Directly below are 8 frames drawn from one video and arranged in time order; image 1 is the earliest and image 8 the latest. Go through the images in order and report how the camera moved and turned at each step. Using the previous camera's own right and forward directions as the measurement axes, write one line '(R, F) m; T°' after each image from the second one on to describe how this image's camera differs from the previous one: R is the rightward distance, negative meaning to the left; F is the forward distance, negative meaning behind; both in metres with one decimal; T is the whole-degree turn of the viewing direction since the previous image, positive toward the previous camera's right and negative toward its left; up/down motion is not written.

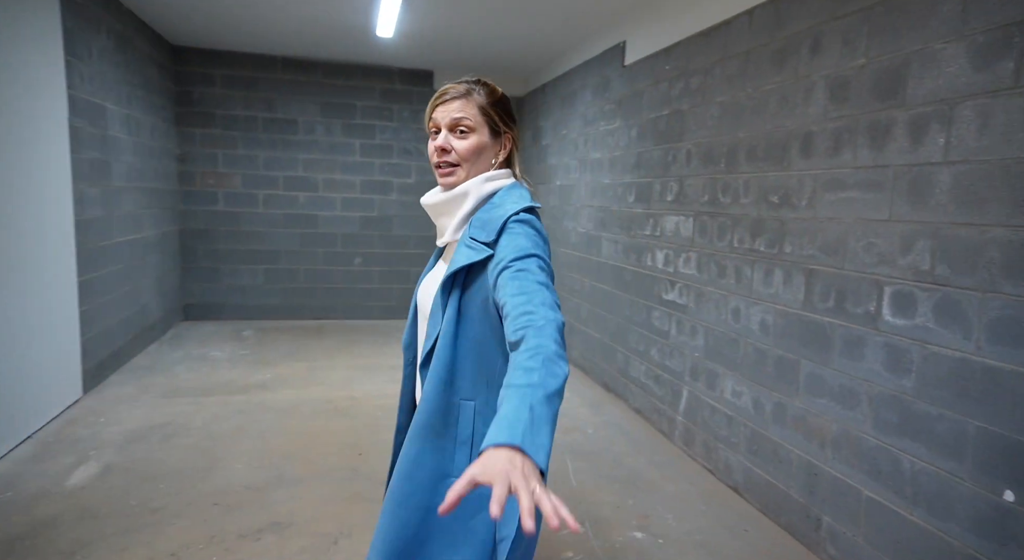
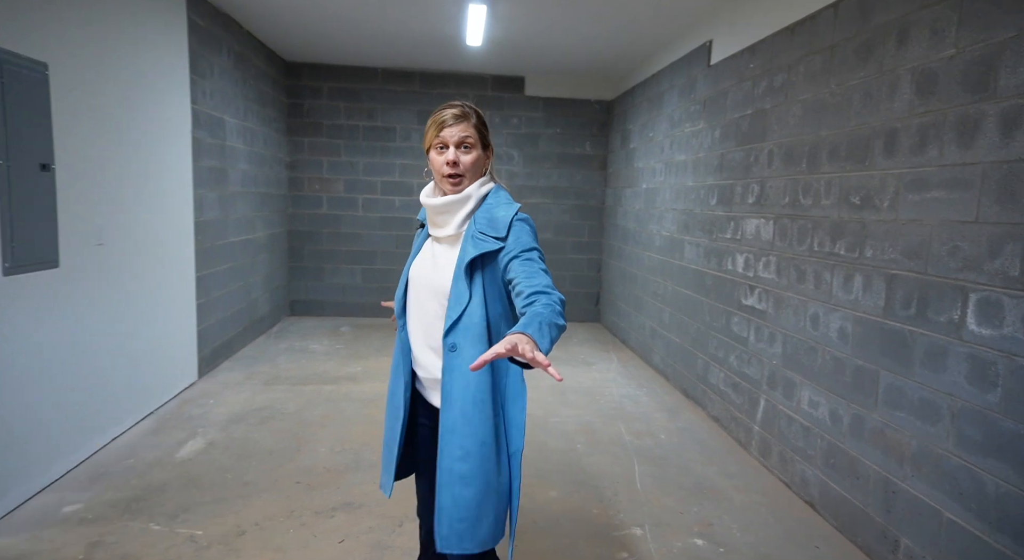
(+0.1, 0.0) m; -9°
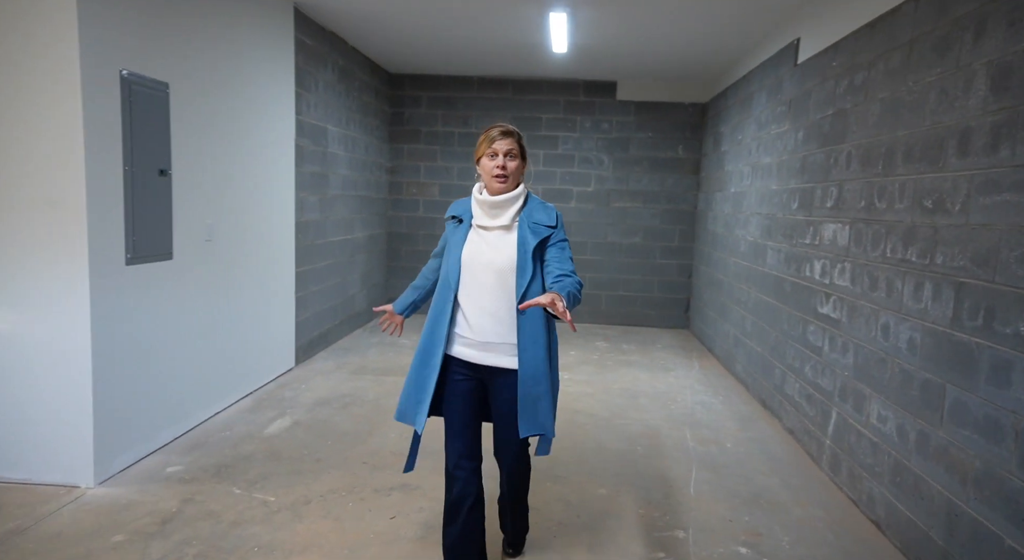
(+0.2, -0.1) m; -10°
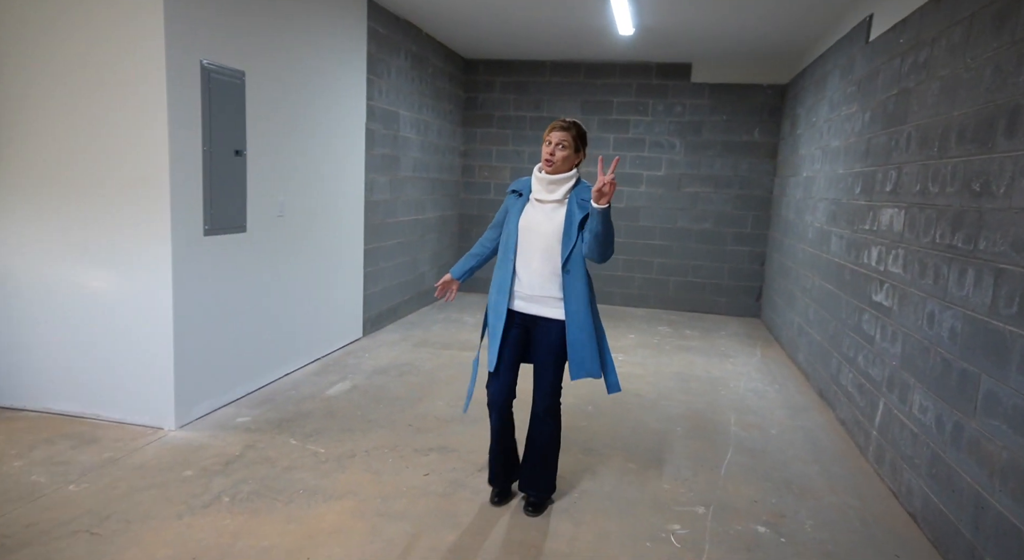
(+0.2, -0.1) m; -8°
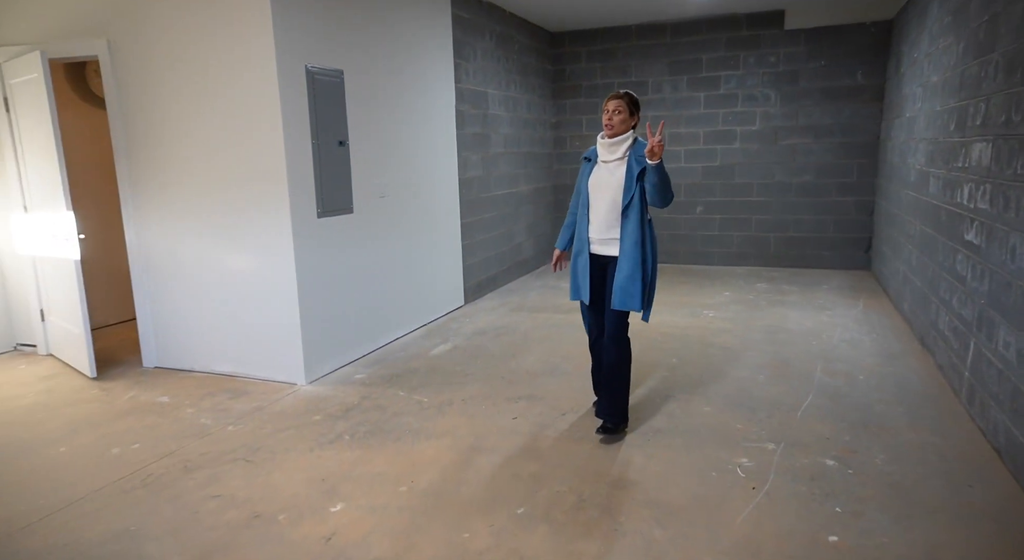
(+0.2, -0.2) m; -10°
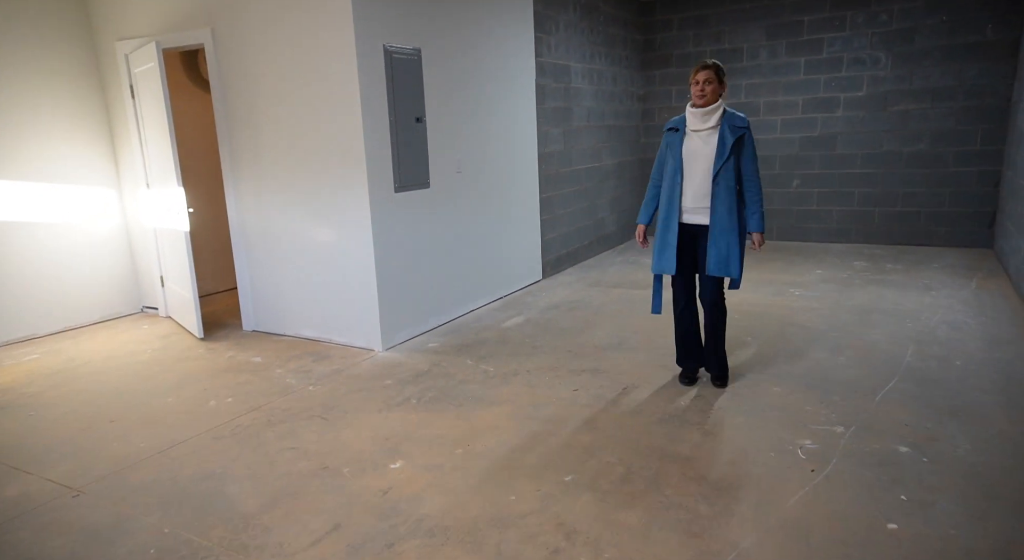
(+0.2, 0.0) m; -9°
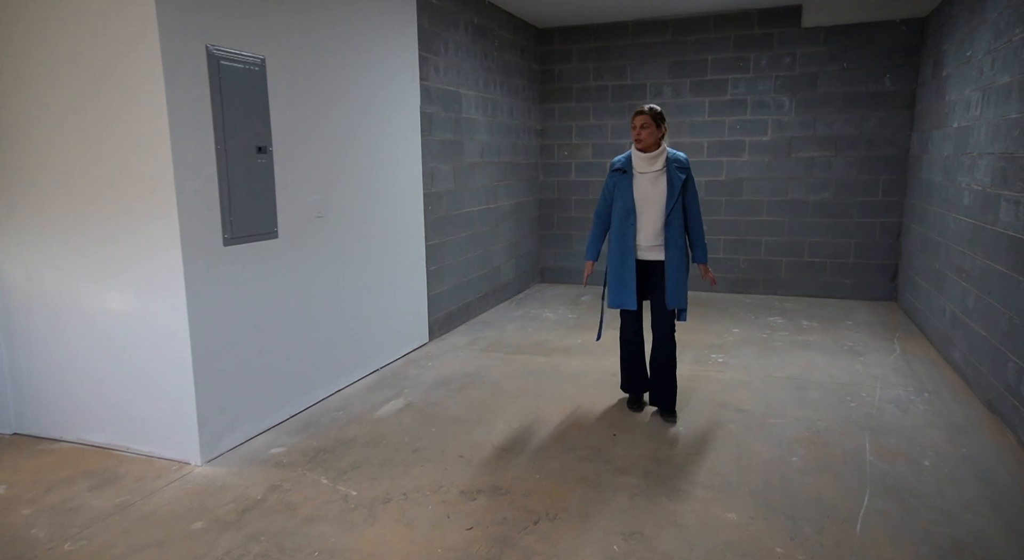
(+0.1, +0.8) m; +10°
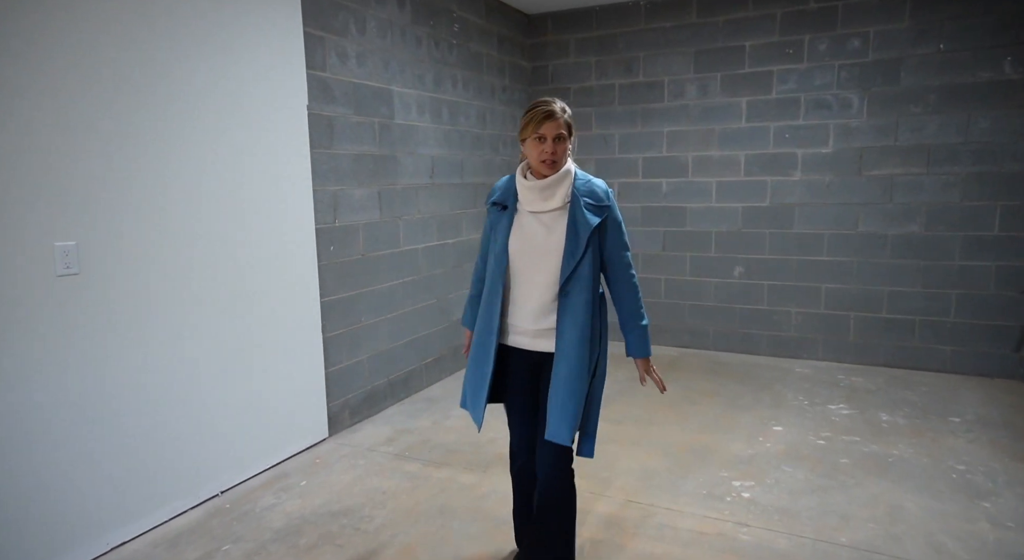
(+0.6, +1.4) m; -5°
